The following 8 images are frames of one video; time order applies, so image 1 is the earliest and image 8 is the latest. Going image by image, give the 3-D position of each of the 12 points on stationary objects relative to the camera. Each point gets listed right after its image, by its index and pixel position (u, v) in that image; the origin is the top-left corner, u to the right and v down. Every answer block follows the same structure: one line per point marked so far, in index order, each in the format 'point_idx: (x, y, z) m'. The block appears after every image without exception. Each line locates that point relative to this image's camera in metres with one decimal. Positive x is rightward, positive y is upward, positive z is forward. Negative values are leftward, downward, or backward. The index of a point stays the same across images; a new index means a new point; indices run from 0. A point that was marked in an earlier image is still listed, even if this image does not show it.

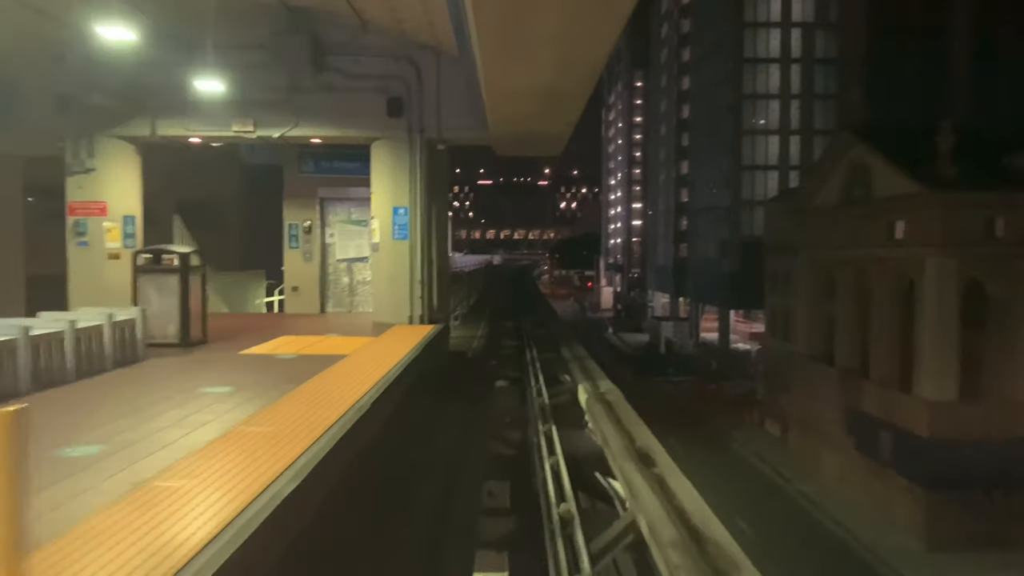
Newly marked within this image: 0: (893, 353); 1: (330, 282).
0: (+7.0, -1.2, +12.6) m
1: (-3.1, +0.1, +11.3) m
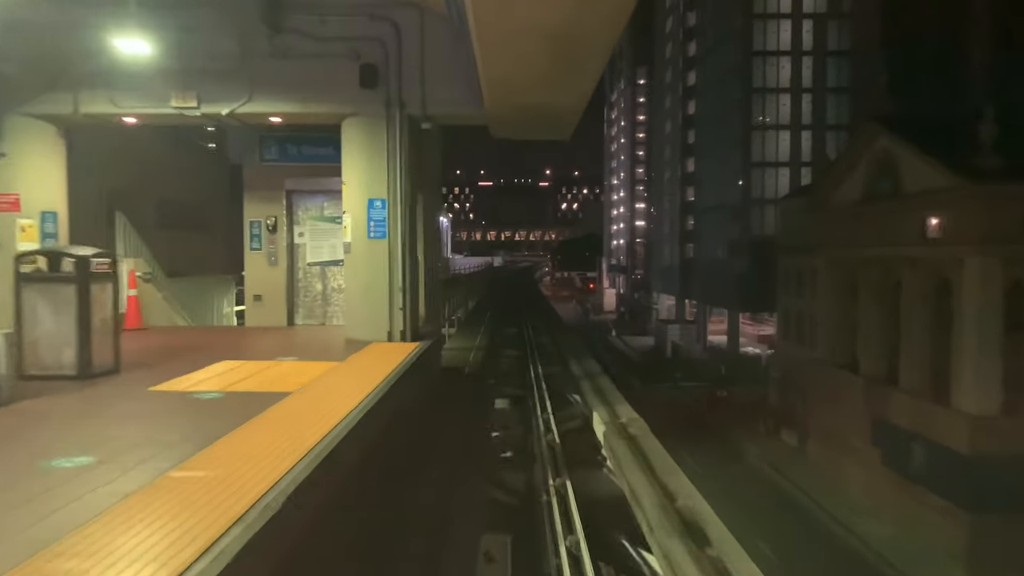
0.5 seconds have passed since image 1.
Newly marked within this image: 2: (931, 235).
0: (+7.1, -1.2, +11.6) m
1: (-3.1, 0.0, +10.4) m
2: (+6.8, +0.9, +11.1) m
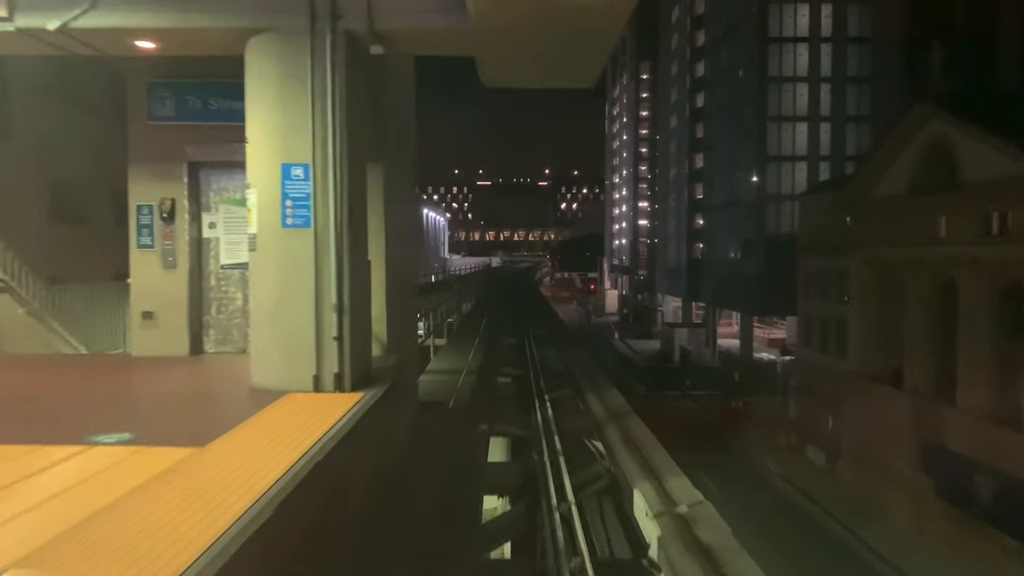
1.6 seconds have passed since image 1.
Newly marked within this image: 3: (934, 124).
0: (+7.1, -1.3, +10.1) m
1: (-3.1, -0.1, +8.8) m
2: (+6.8, +0.8, +9.5) m
3: (+7.0, +2.7, +11.2) m
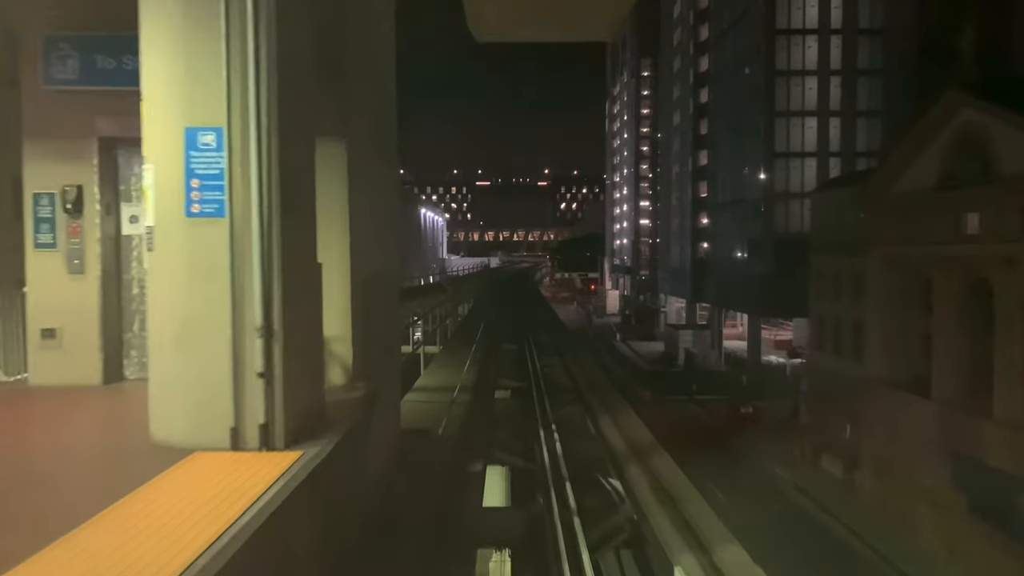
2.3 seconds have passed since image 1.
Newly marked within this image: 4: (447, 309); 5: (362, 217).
0: (+7.1, -1.3, +9.3) m
1: (-3.1, -0.1, +8.1) m
2: (+6.8, +0.8, +8.8) m
3: (+6.9, +2.7, +10.5) m
4: (-1.1, -0.3, +11.6) m
5: (-0.8, +0.4, +3.5) m
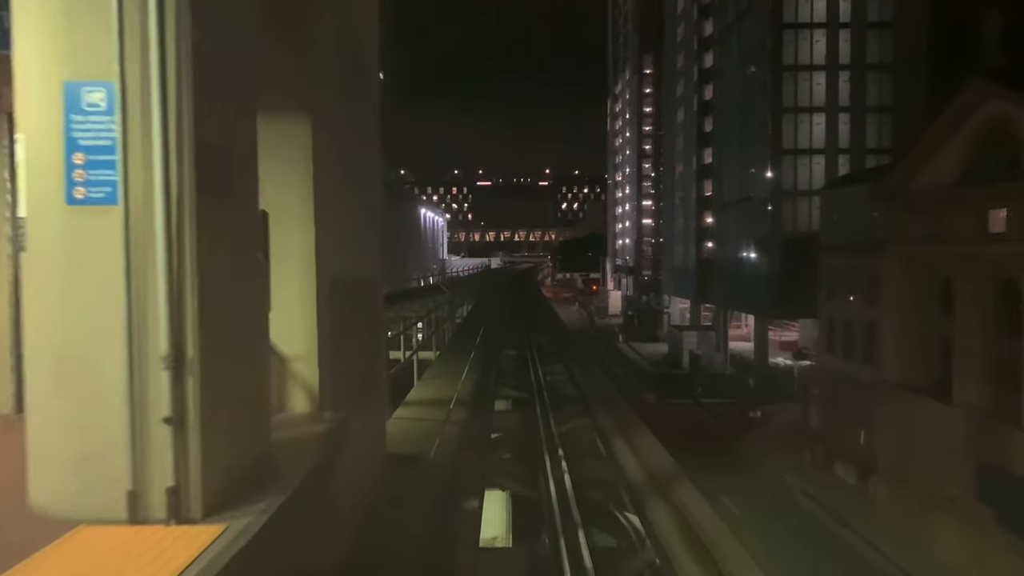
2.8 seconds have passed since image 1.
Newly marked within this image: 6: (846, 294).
0: (+7.1, -1.4, +8.8) m
1: (-3.1, -0.2, +7.5) m
2: (+6.8, +0.8, +8.2) m
3: (+7.0, +2.7, +9.9) m
4: (-1.1, -0.4, +11.1) m
5: (-0.8, +0.3, +3.0) m
6: (+7.5, -0.1, +15.3) m
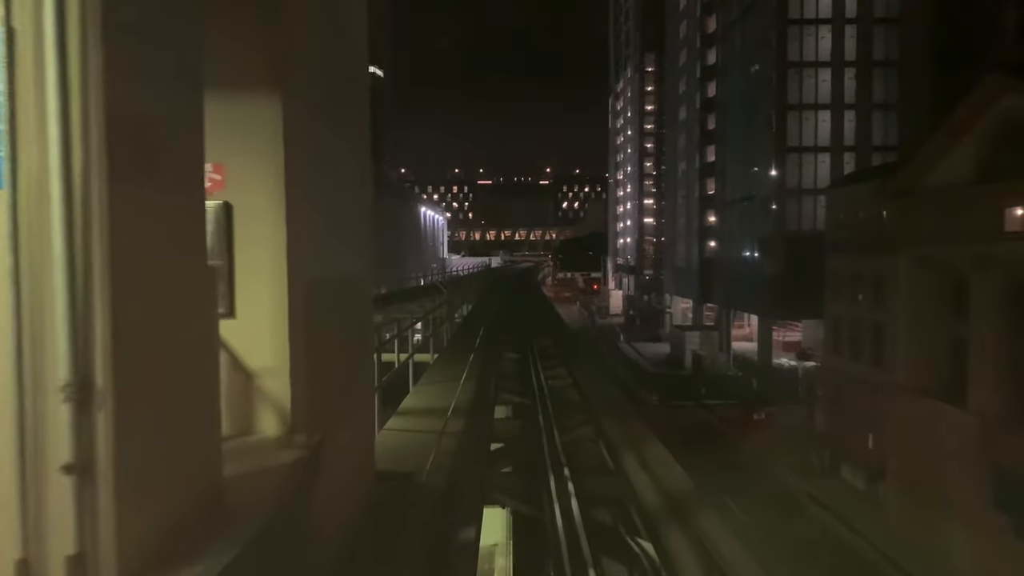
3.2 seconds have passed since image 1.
0: (+7.1, -1.4, +8.4) m
1: (-3.1, -0.2, +7.2) m
2: (+6.8, +0.8, +7.9) m
3: (+7.0, +2.7, +9.6) m
4: (-1.0, -0.4, +10.8) m
5: (-0.8, +0.3, +2.7) m
6: (+7.6, -0.1, +15.0) m
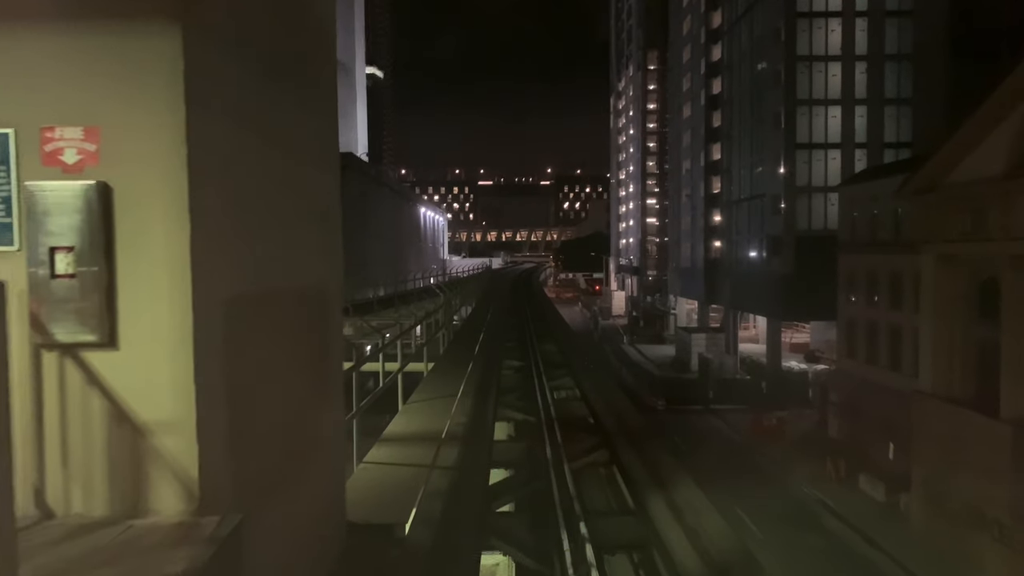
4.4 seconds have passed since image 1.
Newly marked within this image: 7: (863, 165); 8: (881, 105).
0: (+7.1, -1.4, +7.8) m
1: (-3.1, -0.2, +6.6) m
2: (+6.8, +0.7, +7.3) m
3: (+7.0, +2.6, +9.0) m
4: (-1.0, -0.4, +10.1) m
5: (-0.8, +0.3, +2.1) m
6: (+7.6, -0.2, +14.4) m
7: (+10.1, +3.6, +19.6) m
8: (+10.3, +5.1, +18.9) m
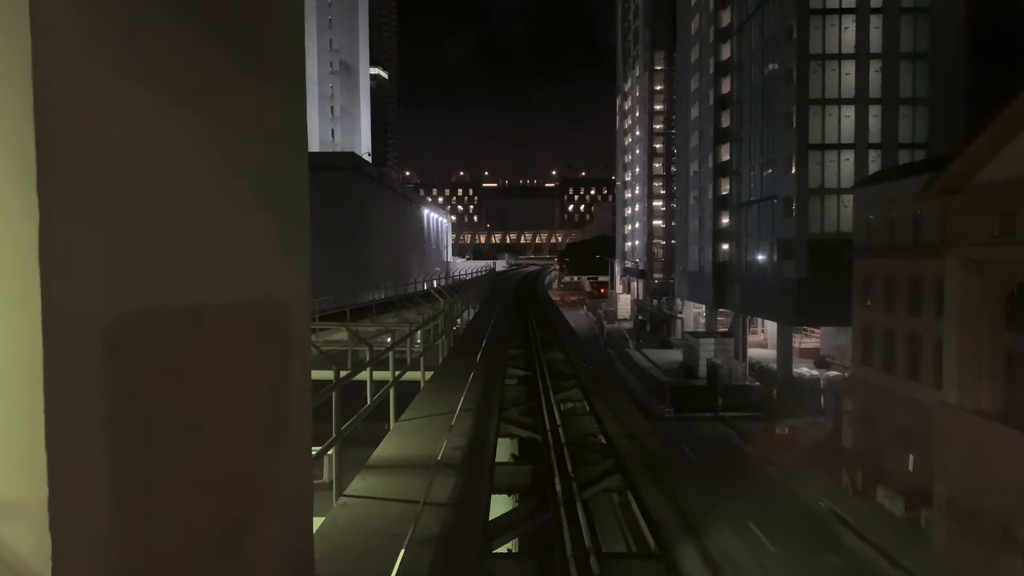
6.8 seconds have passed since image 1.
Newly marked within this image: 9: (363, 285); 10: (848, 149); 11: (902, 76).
0: (+7.1, -1.5, +7.3) m
1: (-3.1, -0.3, +6.2) m
2: (+6.9, +0.7, +6.8) m
3: (+7.0, +2.6, +8.5) m
4: (-1.0, -0.5, +9.7) m
5: (-0.8, +0.3, +1.6) m
6: (+7.7, -0.3, +13.9) m
7: (+10.2, +3.4, +19.1) m
8: (+10.4, +5.0, +18.4) m
9: (-3.1, +0.1, +14.3) m
10: (+9.7, +4.0, +19.5) m
11: (+10.6, +5.8, +18.4) m
